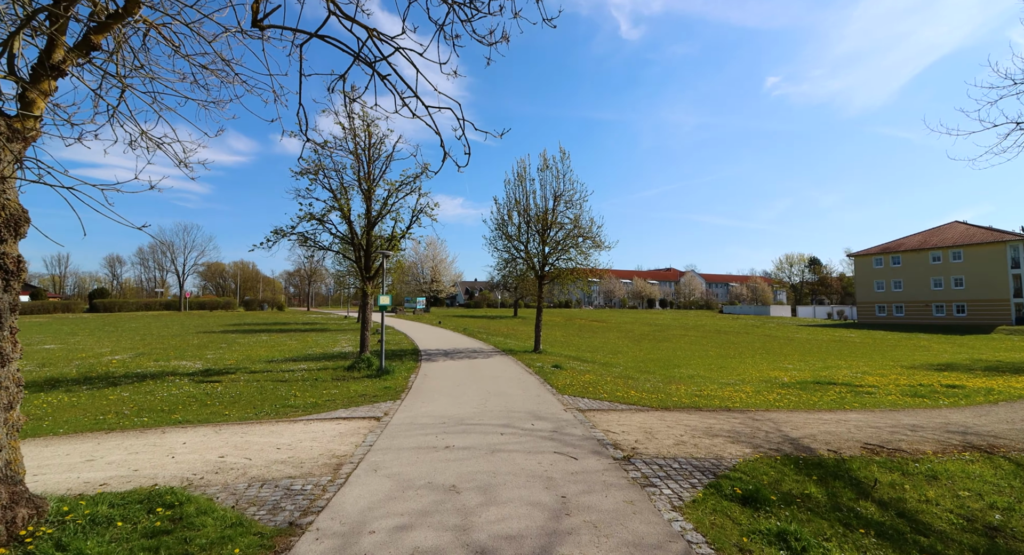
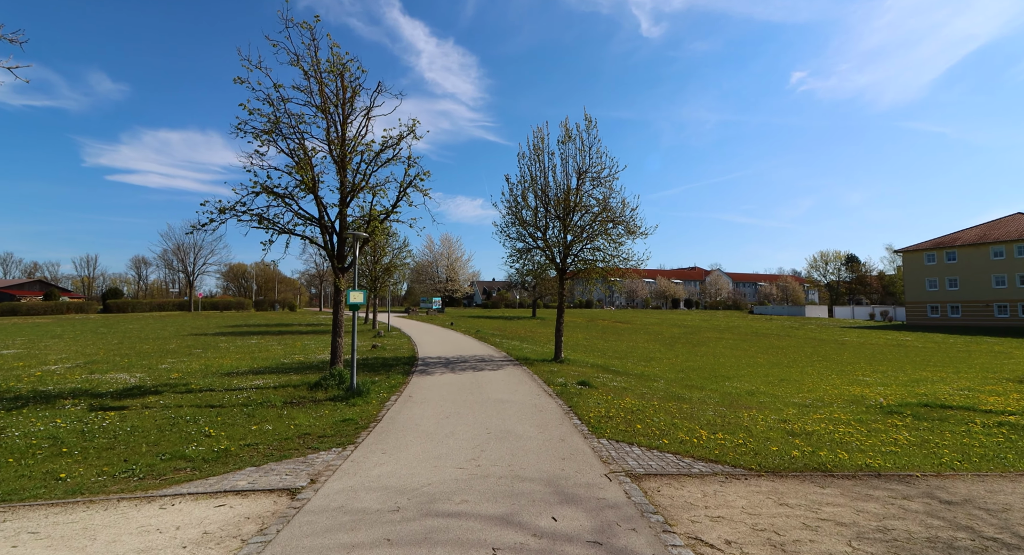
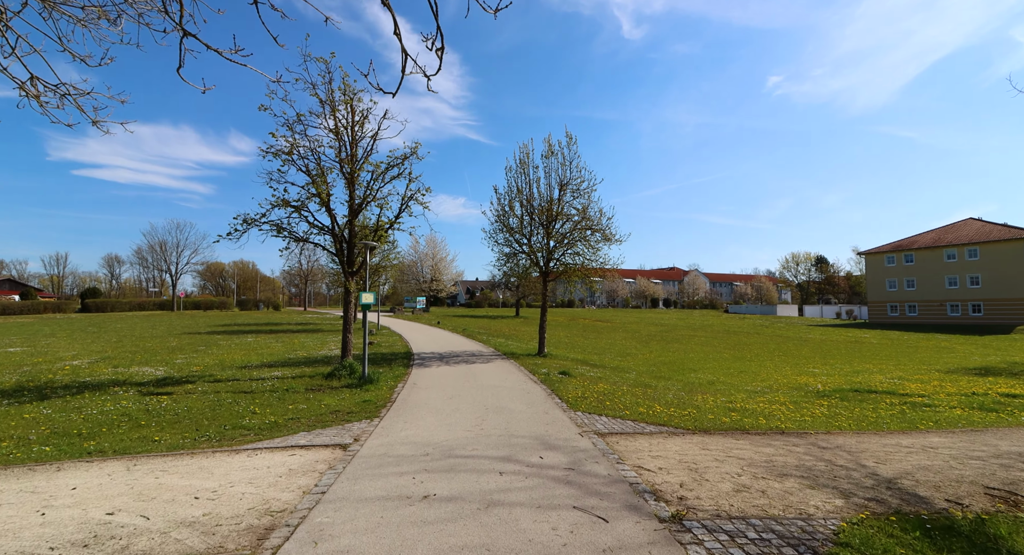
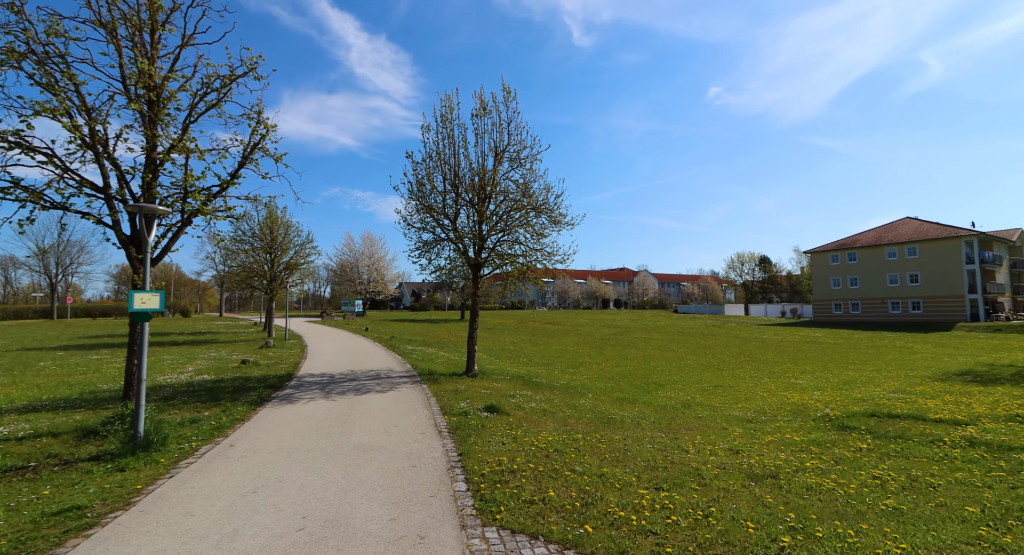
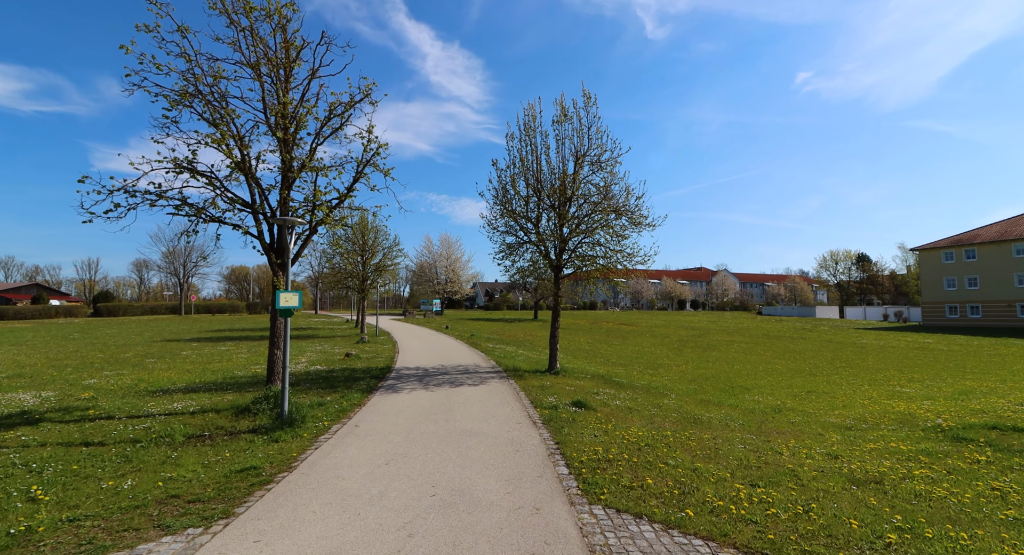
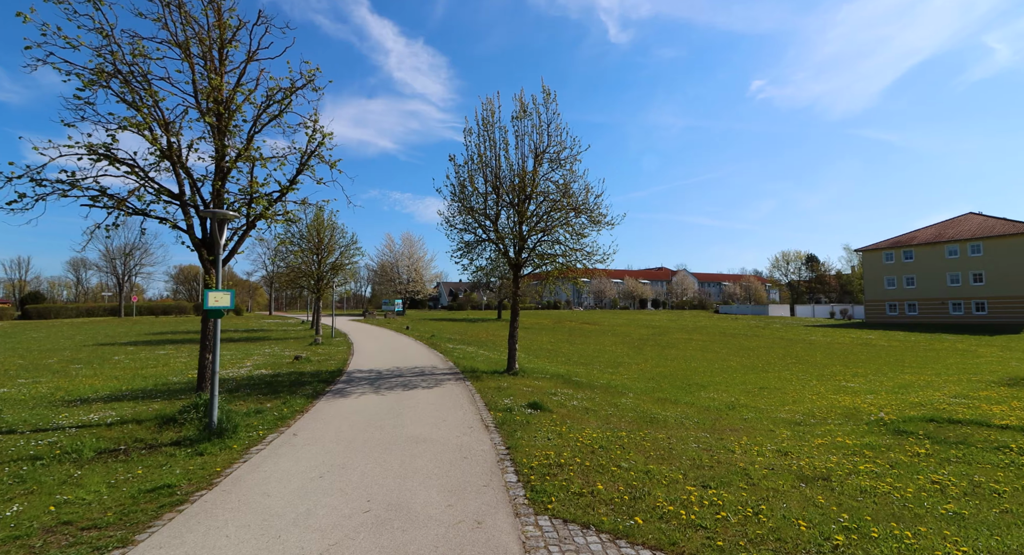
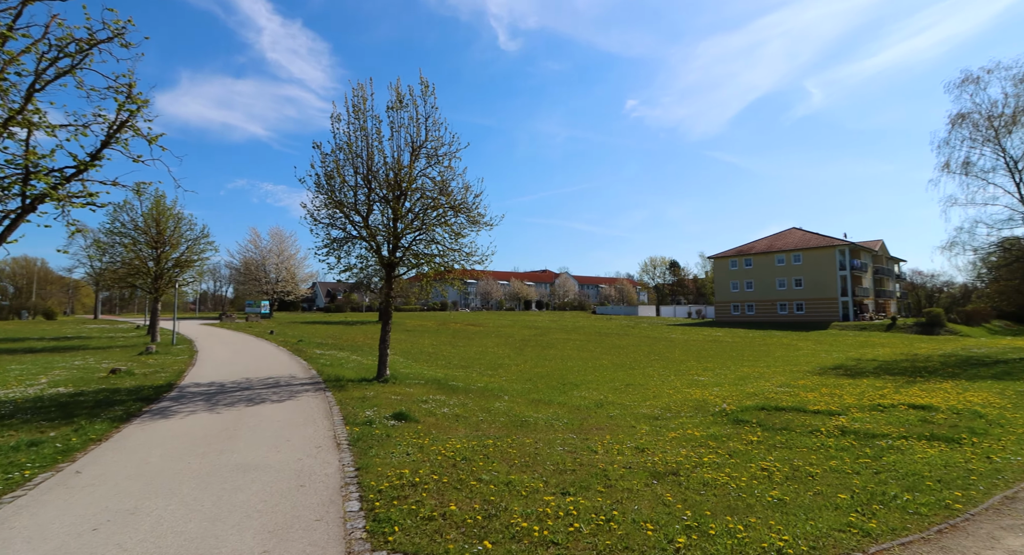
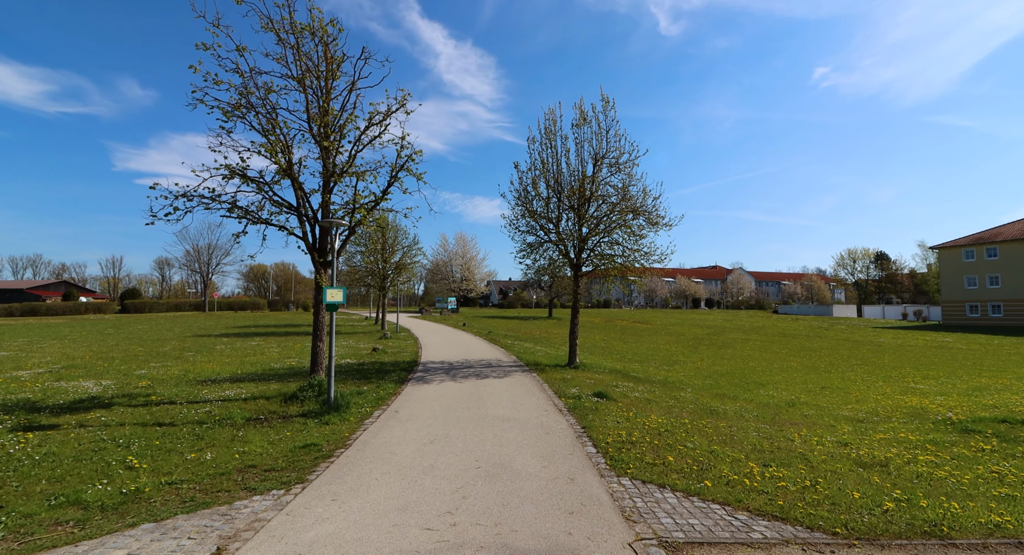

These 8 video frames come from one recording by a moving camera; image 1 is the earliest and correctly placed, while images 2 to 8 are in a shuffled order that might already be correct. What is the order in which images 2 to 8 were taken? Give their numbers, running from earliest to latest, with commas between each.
3, 2, 8, 5, 6, 4, 7
